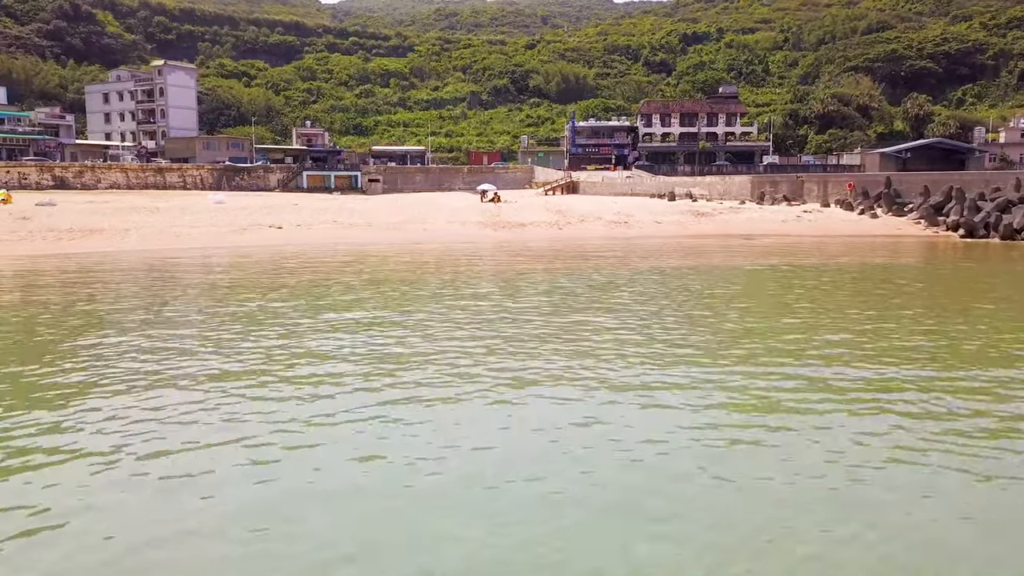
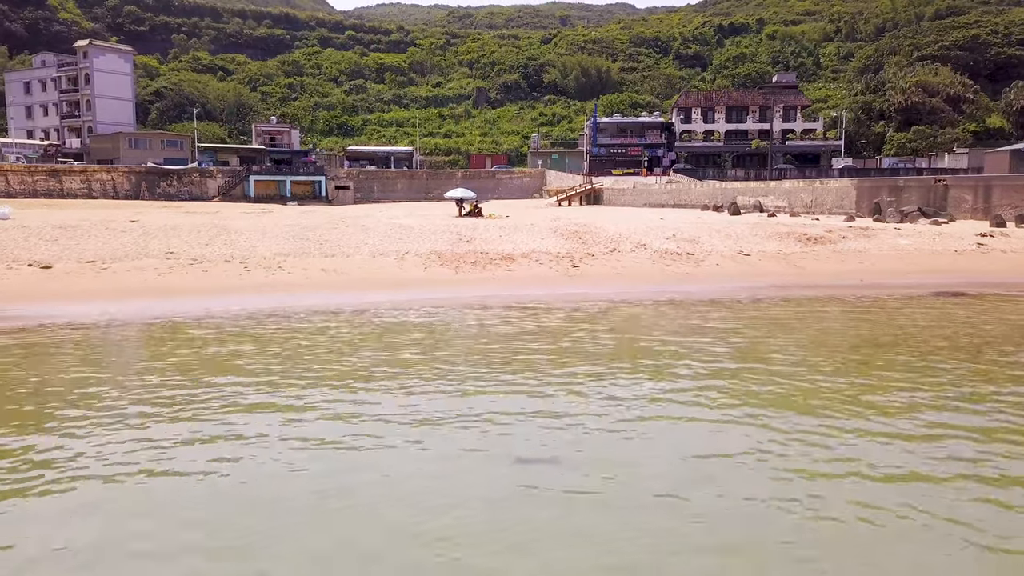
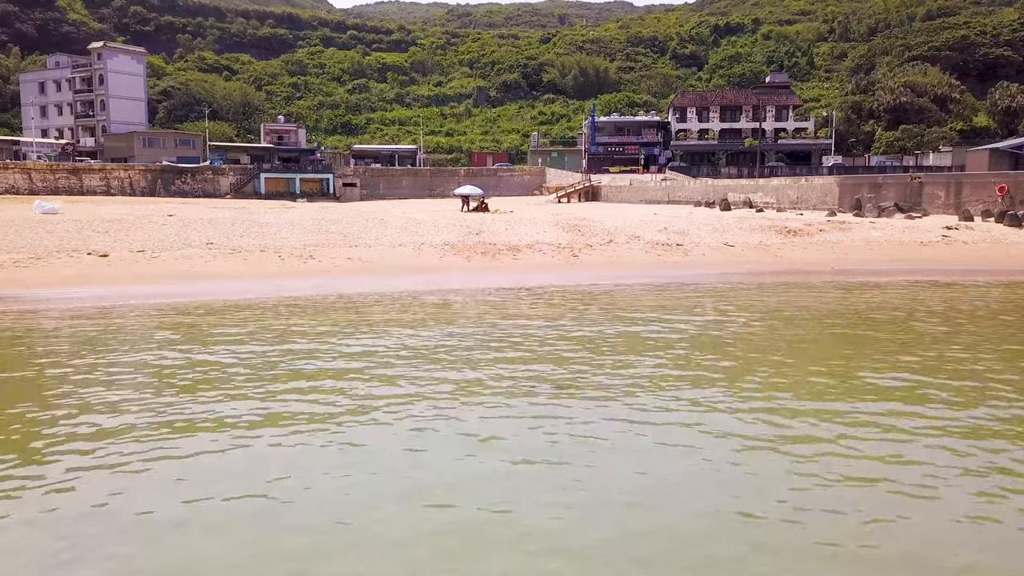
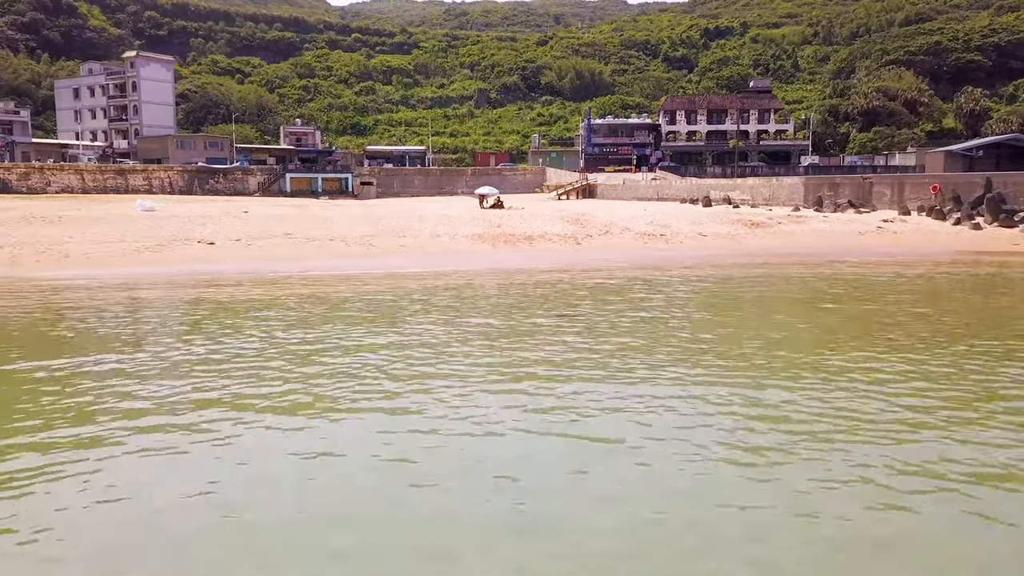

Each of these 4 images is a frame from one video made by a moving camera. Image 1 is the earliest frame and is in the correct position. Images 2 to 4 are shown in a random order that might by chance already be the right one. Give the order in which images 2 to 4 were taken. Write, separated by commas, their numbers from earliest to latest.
4, 3, 2
